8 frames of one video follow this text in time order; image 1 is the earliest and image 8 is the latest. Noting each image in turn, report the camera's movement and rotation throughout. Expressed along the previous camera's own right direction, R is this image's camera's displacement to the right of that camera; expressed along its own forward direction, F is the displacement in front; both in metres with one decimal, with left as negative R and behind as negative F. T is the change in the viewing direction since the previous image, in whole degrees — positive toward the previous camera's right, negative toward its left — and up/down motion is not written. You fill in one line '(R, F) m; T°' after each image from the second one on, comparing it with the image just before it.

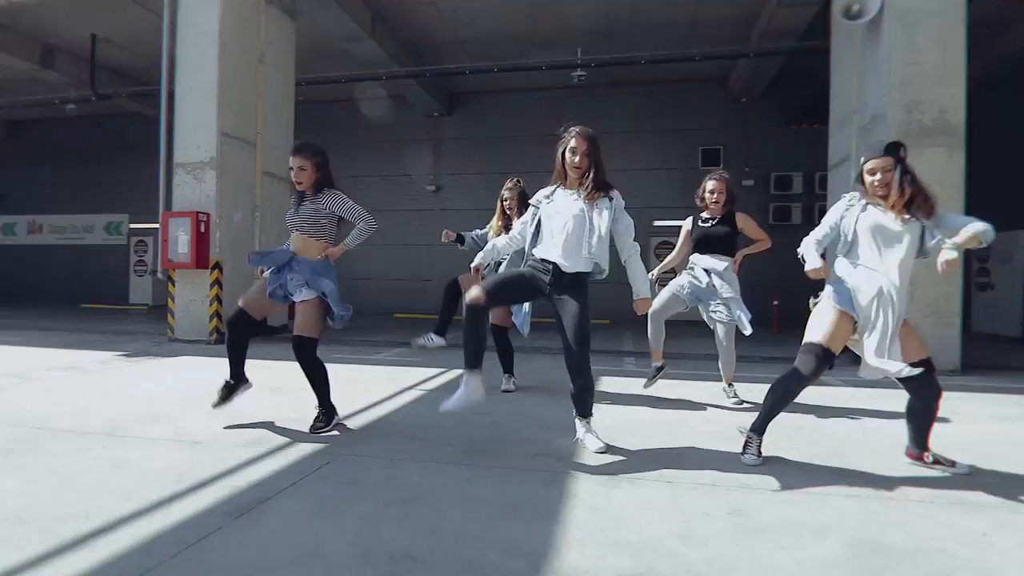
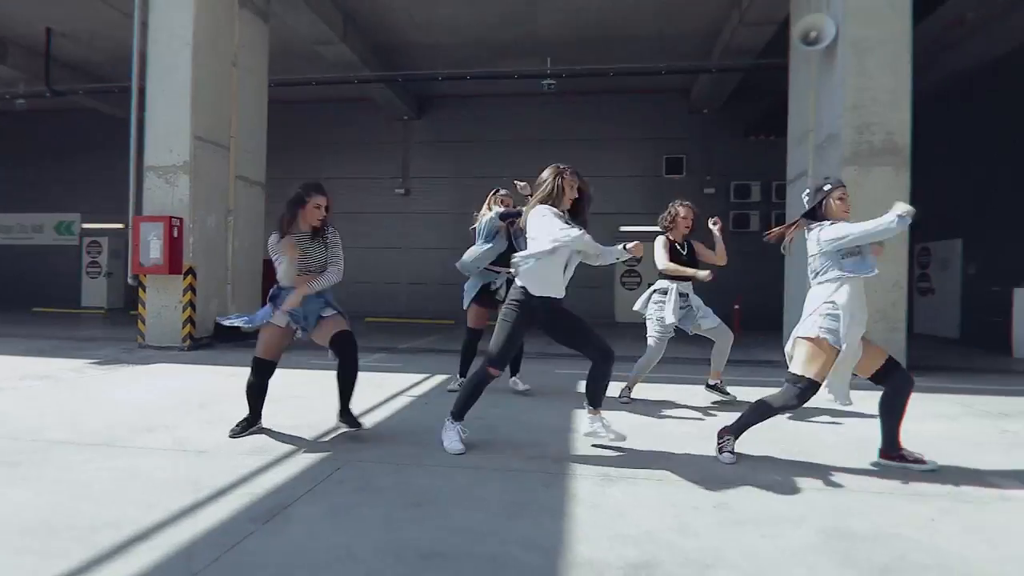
(-0.2, -0.2) m; +4°
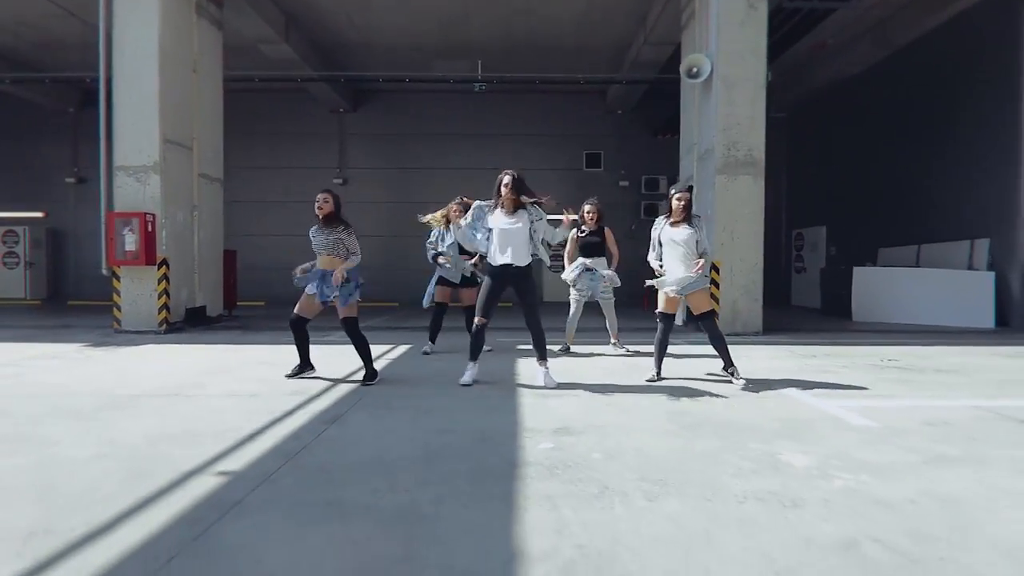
(-0.3, -1.6) m; +7°
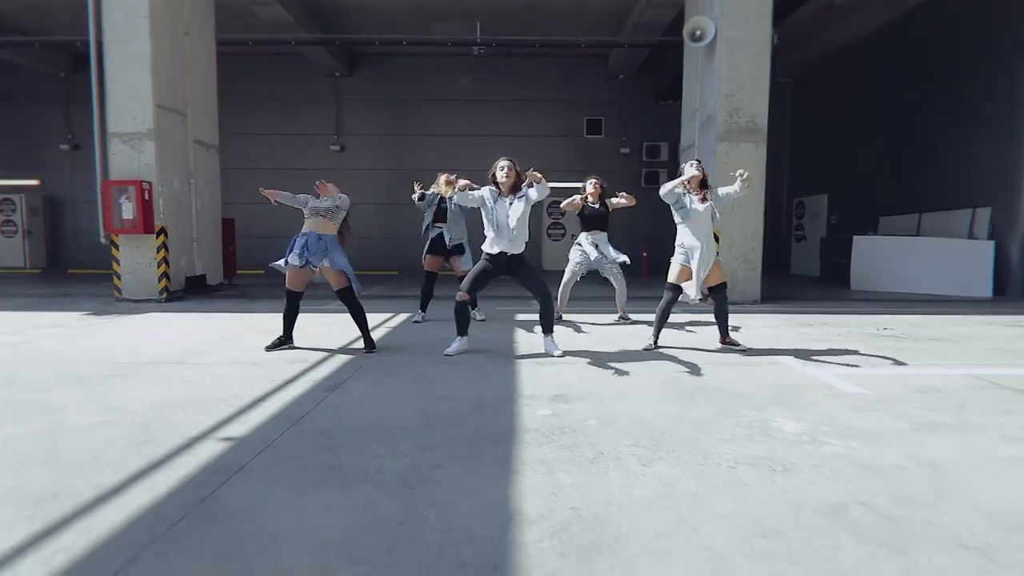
(0.0, 0.0) m; 0°
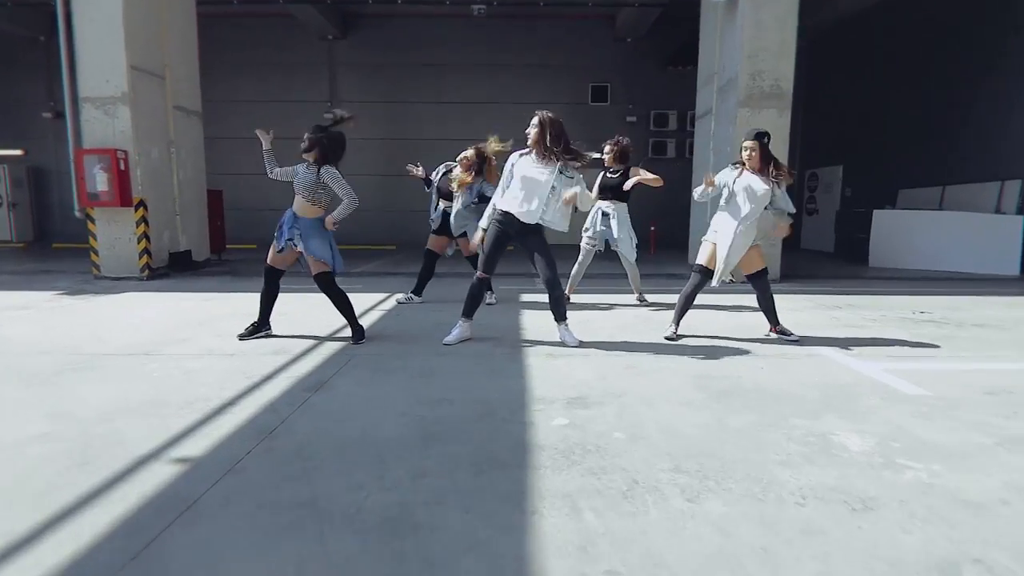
(-0.1, +0.6) m; 0°
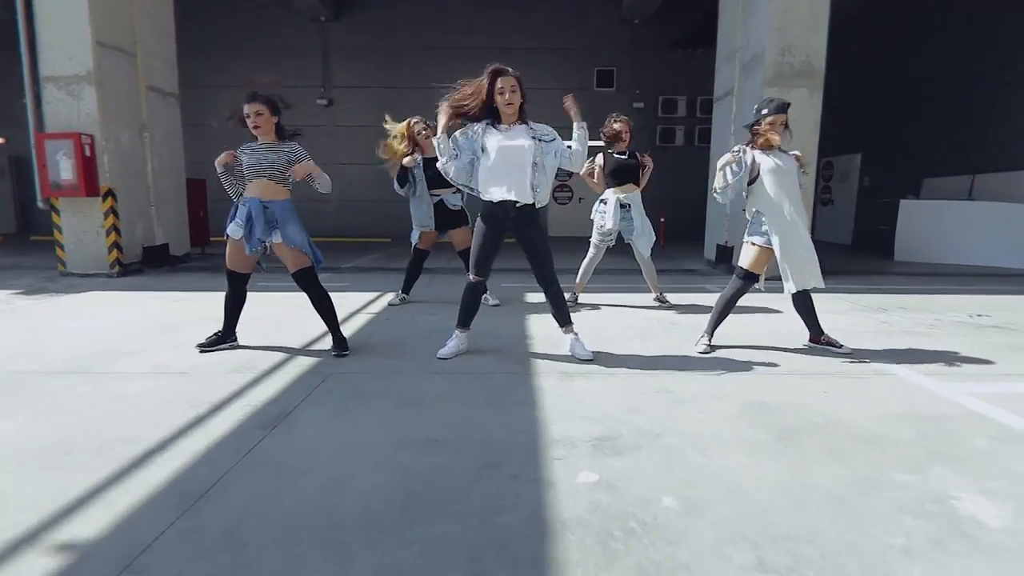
(0.0, +0.7) m; 0°
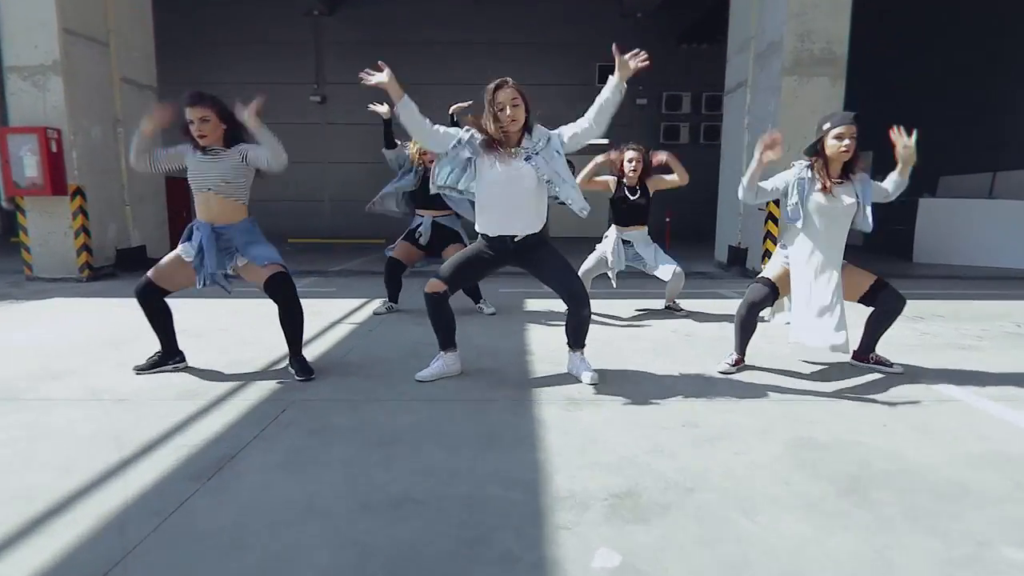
(0.0, +0.6) m; 0°
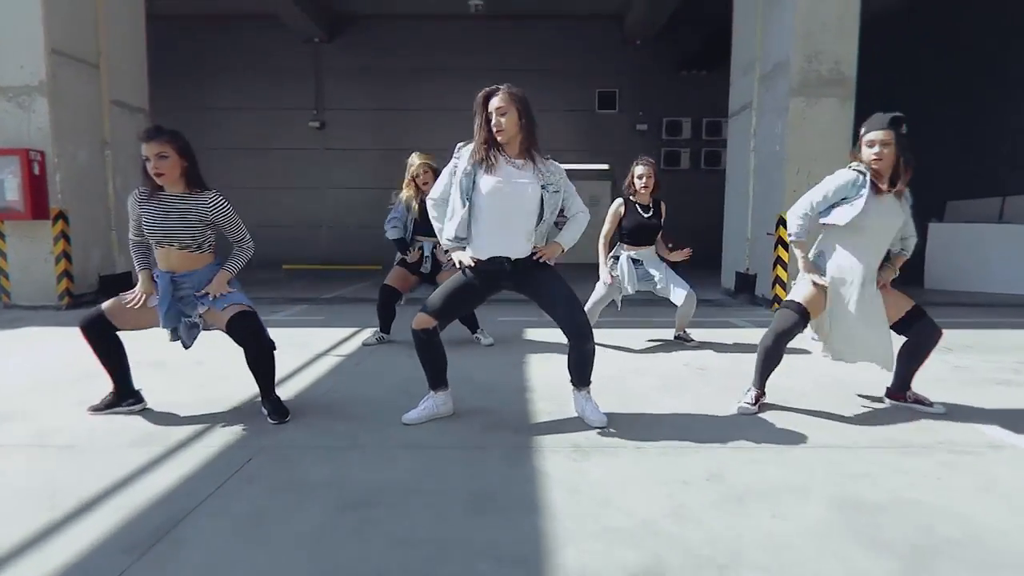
(0.0, +0.3) m; 0°
